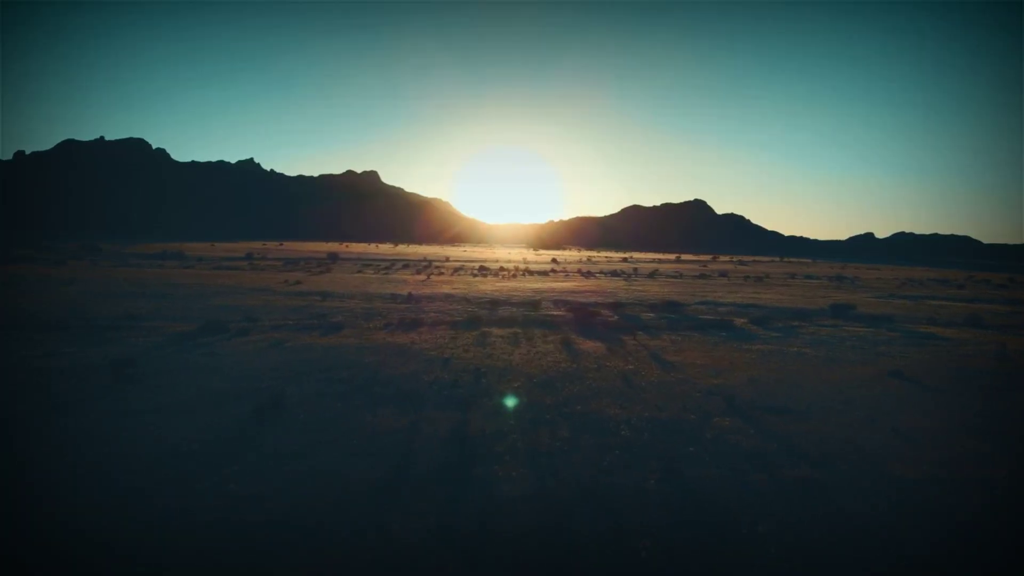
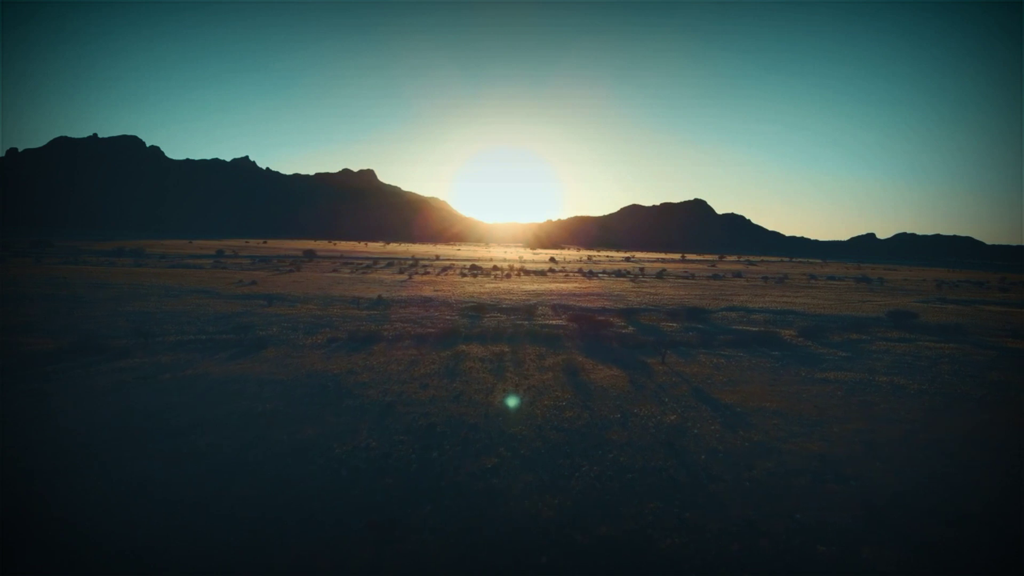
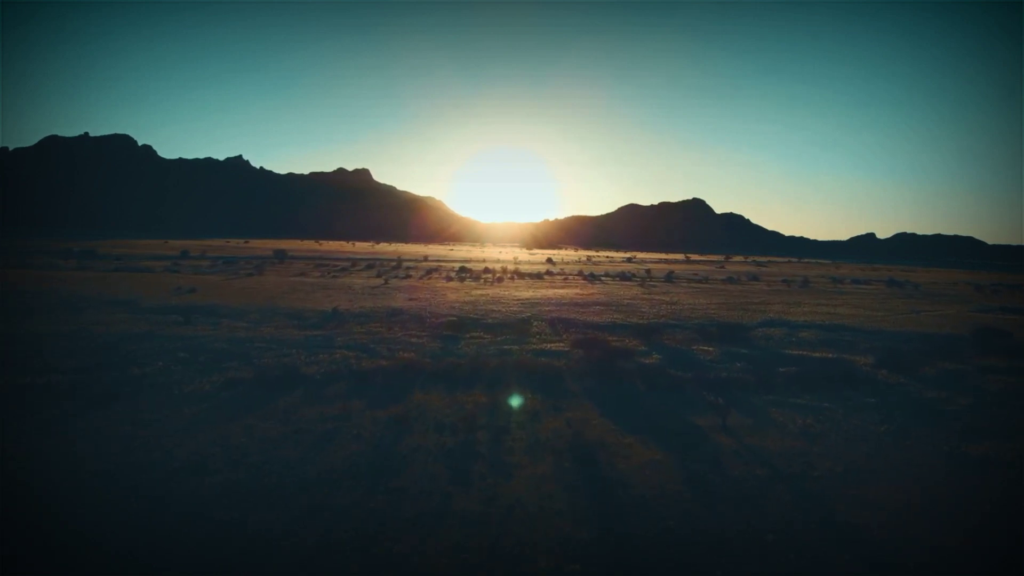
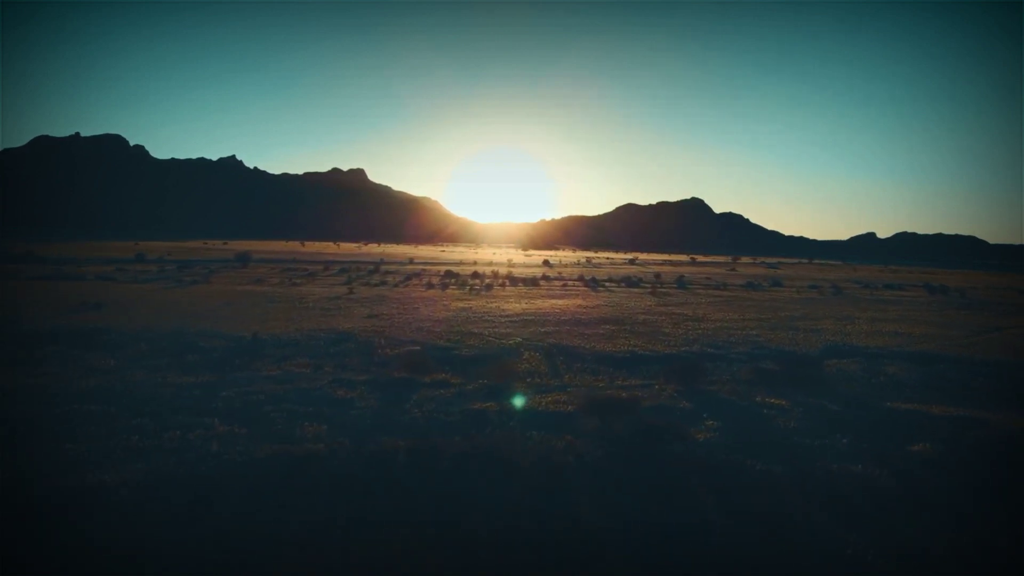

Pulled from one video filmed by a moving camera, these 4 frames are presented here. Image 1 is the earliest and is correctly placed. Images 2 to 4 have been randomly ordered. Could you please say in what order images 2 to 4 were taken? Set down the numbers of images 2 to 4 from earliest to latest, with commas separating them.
2, 3, 4
